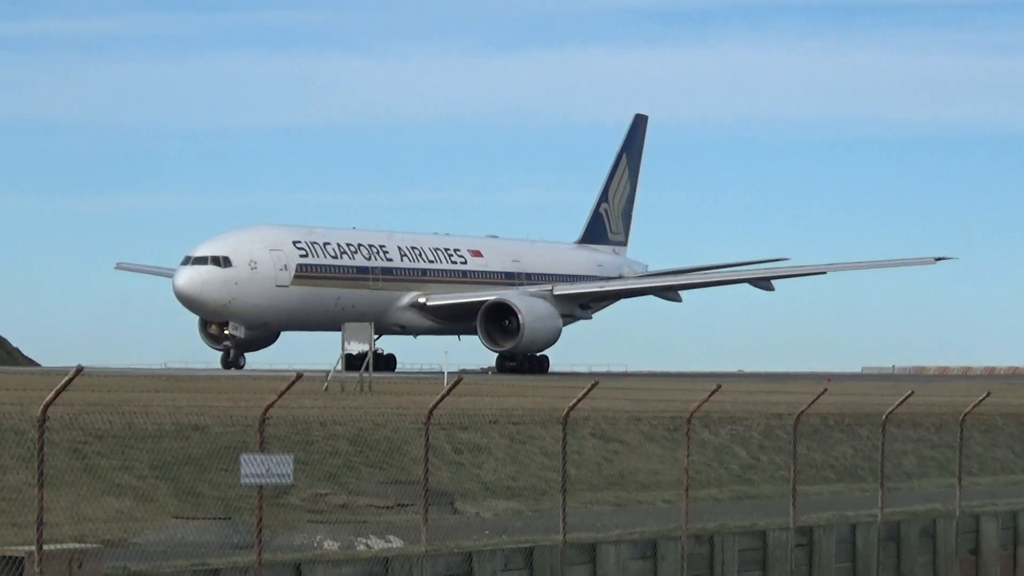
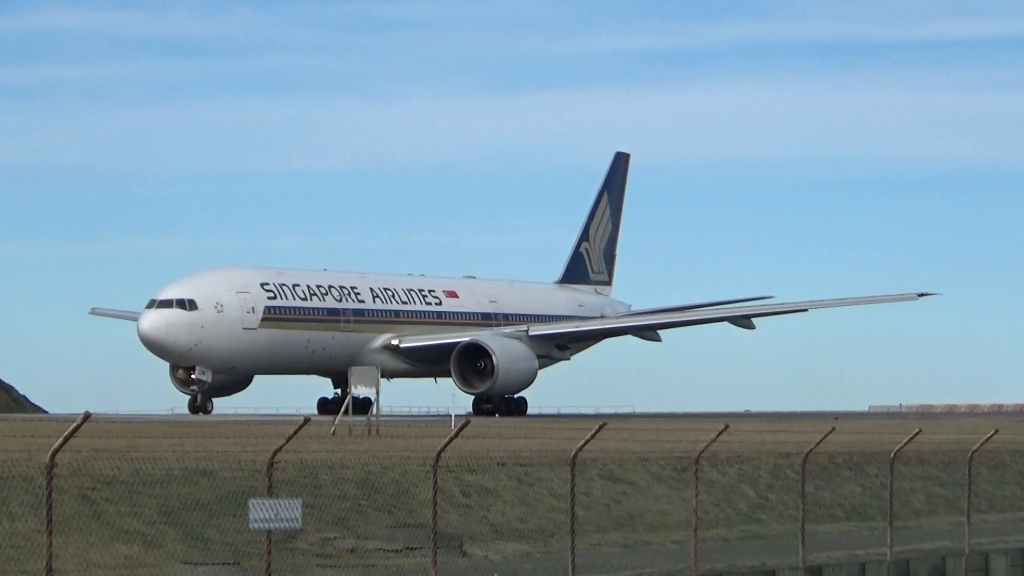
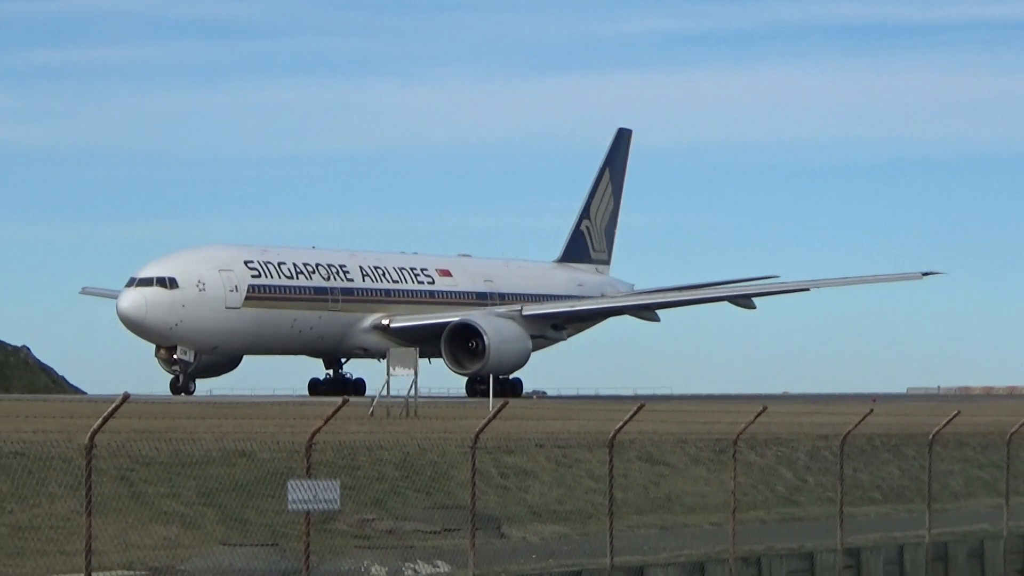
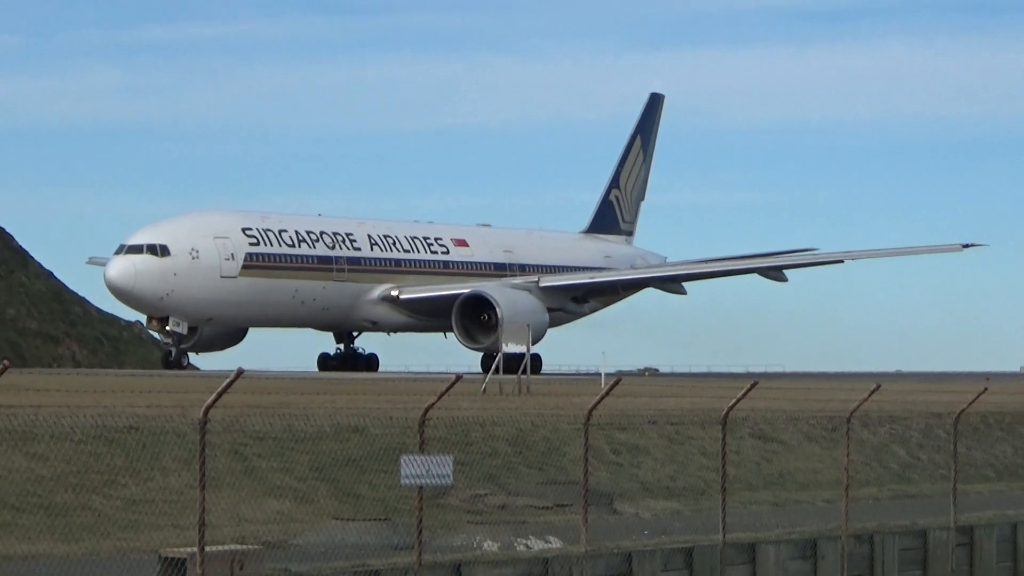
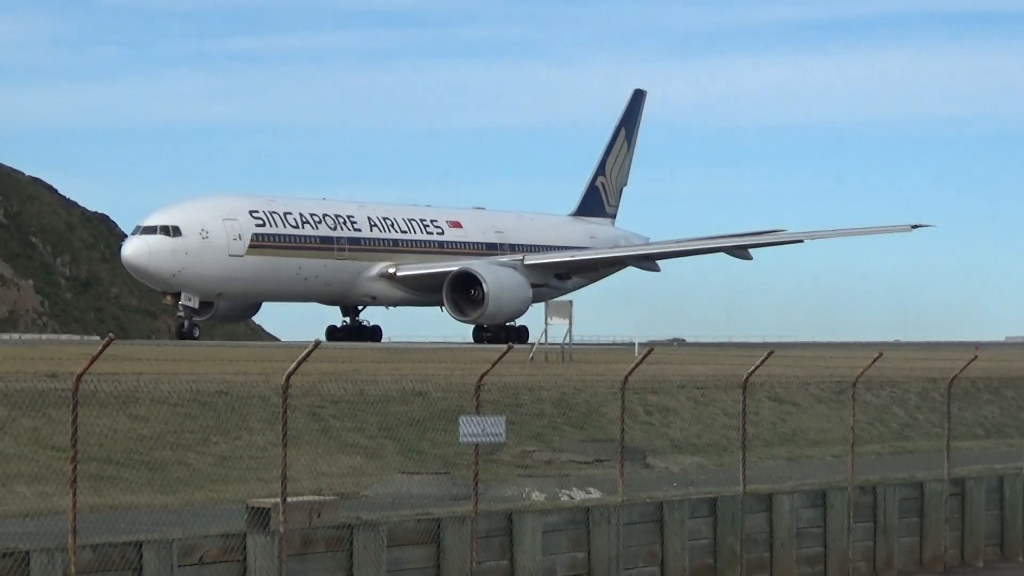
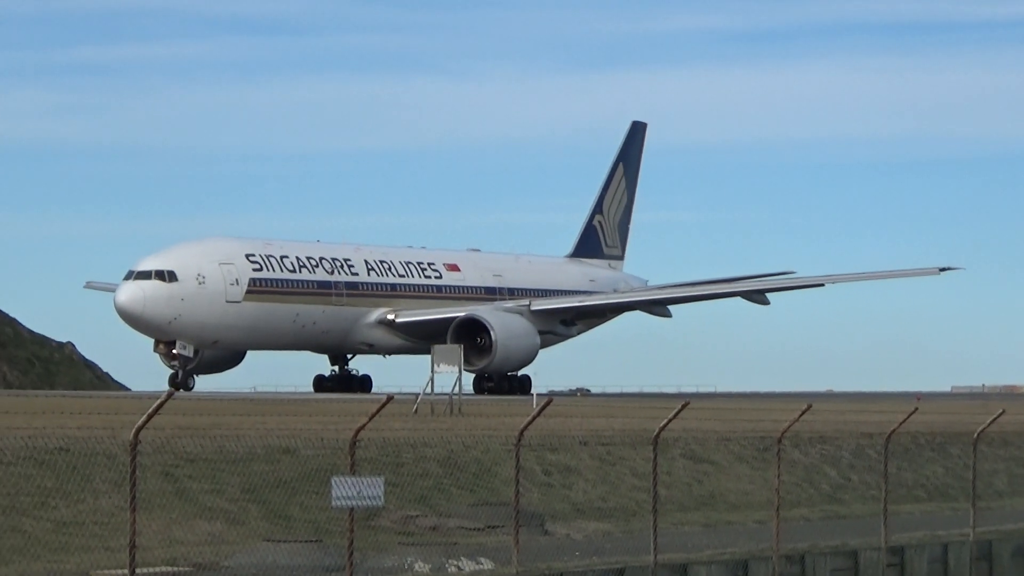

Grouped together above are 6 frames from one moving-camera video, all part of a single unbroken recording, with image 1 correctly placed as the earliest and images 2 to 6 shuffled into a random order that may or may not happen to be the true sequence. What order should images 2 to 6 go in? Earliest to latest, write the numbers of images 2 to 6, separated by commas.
2, 3, 6, 4, 5
